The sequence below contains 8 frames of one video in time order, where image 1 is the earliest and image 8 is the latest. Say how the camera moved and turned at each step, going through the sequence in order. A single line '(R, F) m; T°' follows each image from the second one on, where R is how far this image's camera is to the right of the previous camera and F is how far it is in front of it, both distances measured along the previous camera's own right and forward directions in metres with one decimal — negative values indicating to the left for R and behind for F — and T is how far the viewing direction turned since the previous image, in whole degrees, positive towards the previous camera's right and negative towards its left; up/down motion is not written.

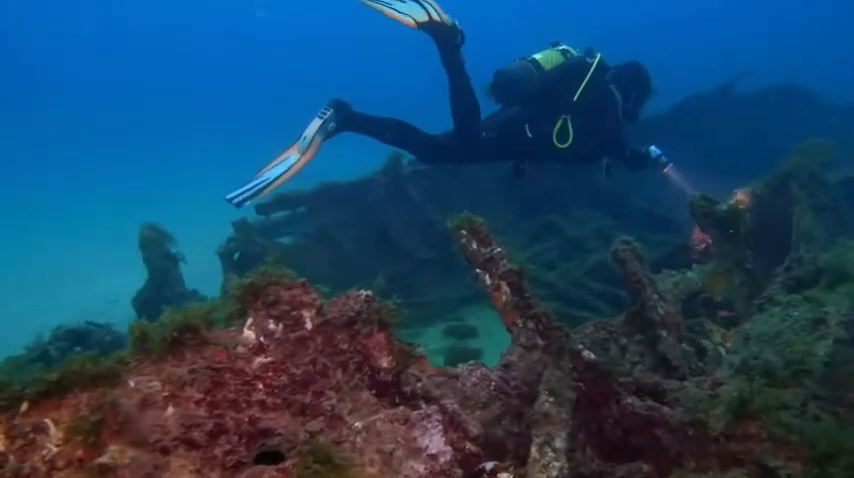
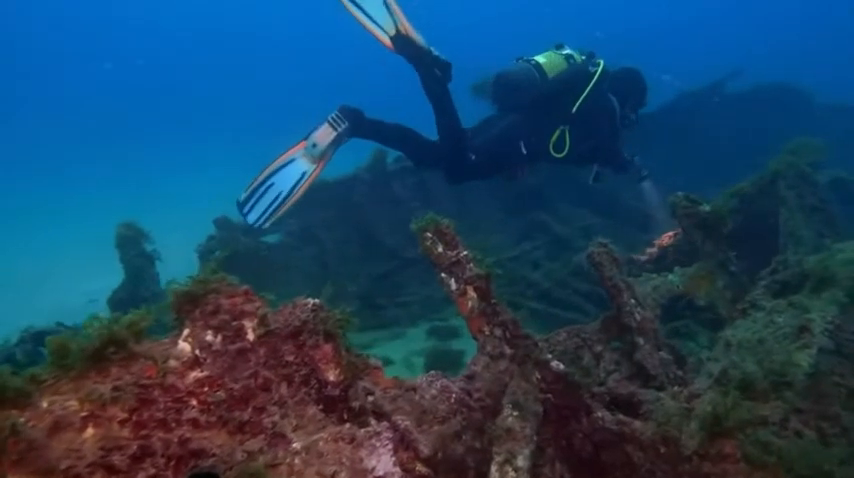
(+0.2, +0.2) m; 0°
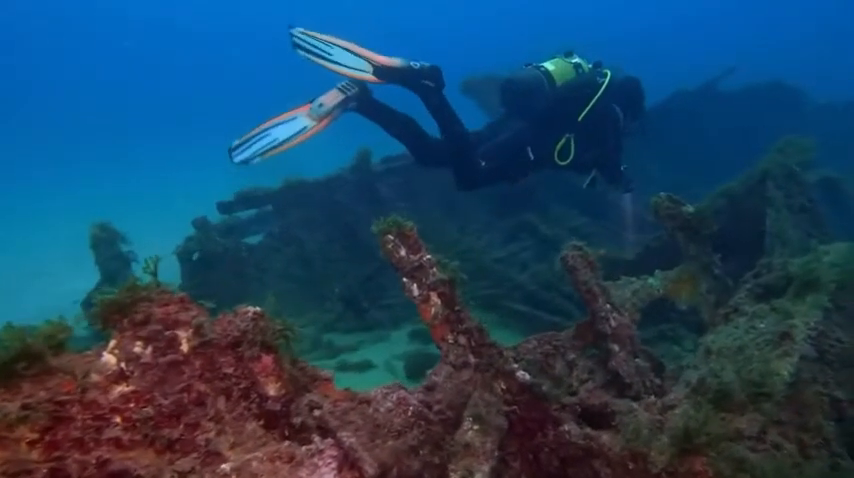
(+0.2, +0.2) m; 0°
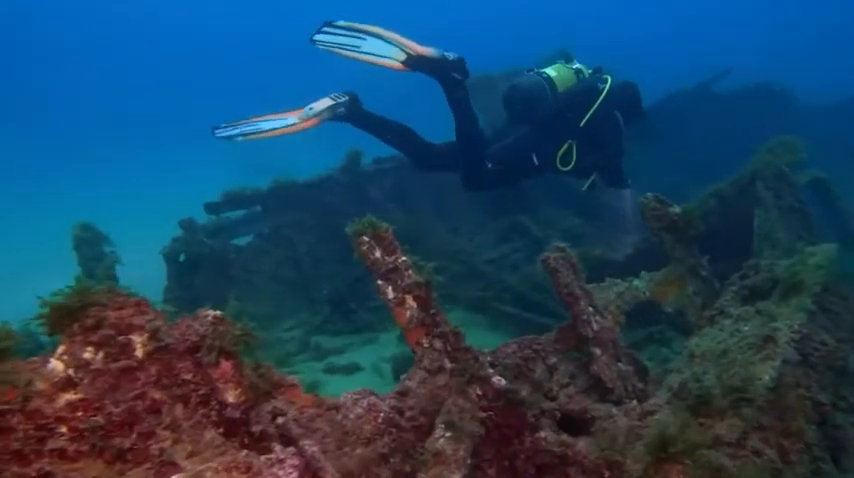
(+0.1, +0.1) m; 0°
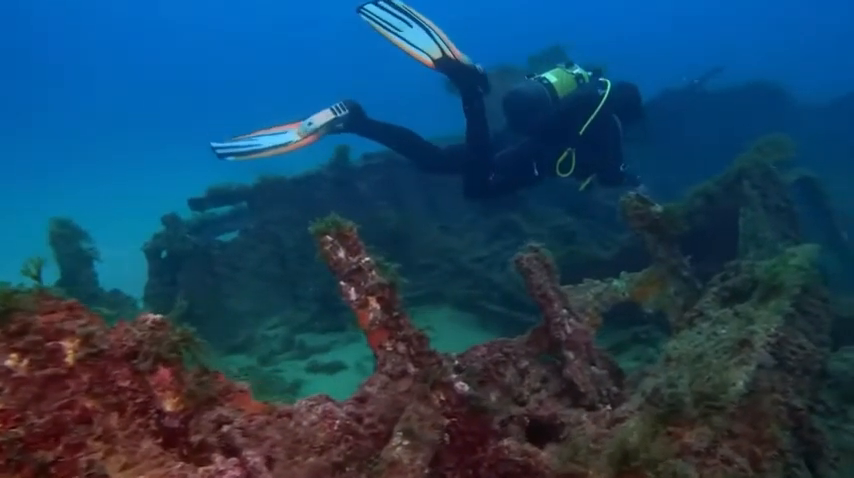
(+0.2, +0.1) m; 0°
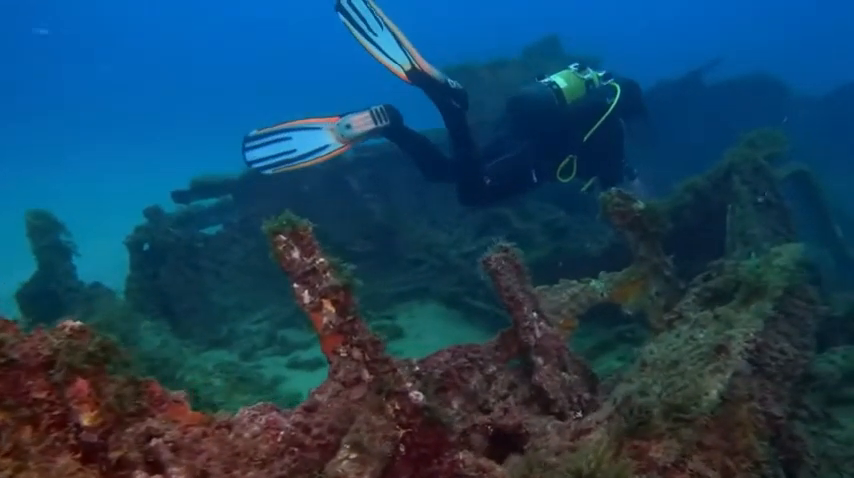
(+0.3, +0.2) m; 0°
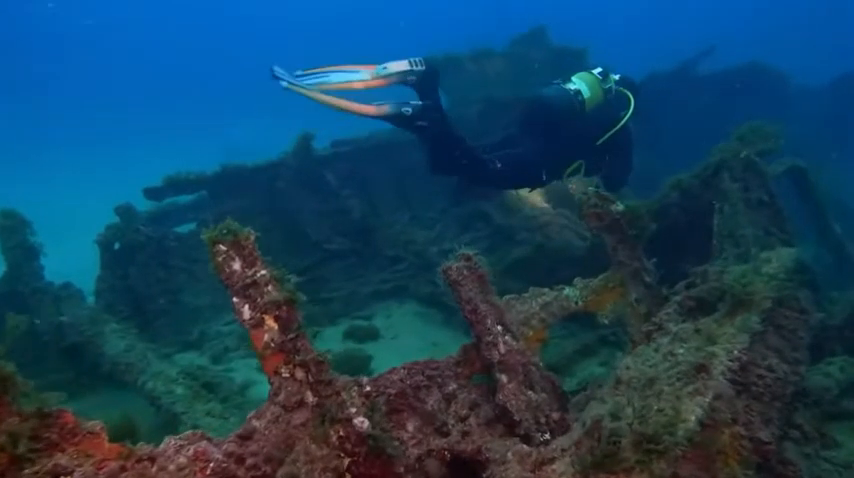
(+0.2, +0.3) m; 0°
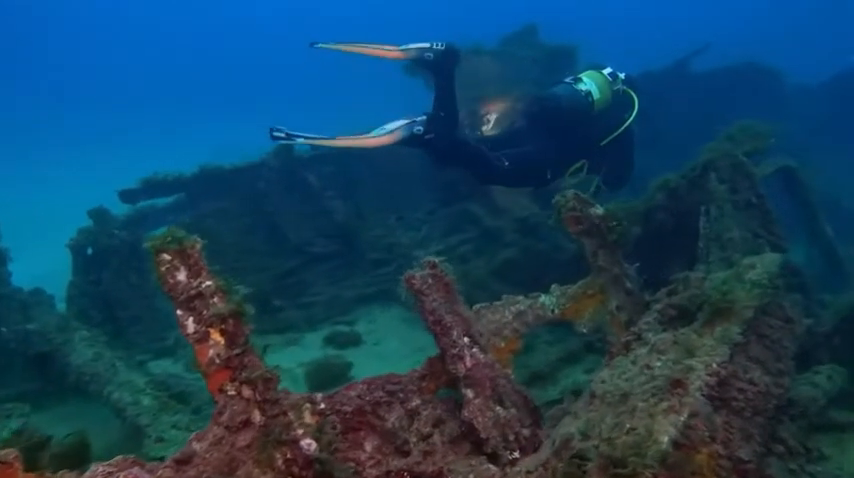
(+0.2, +0.2) m; 0°
